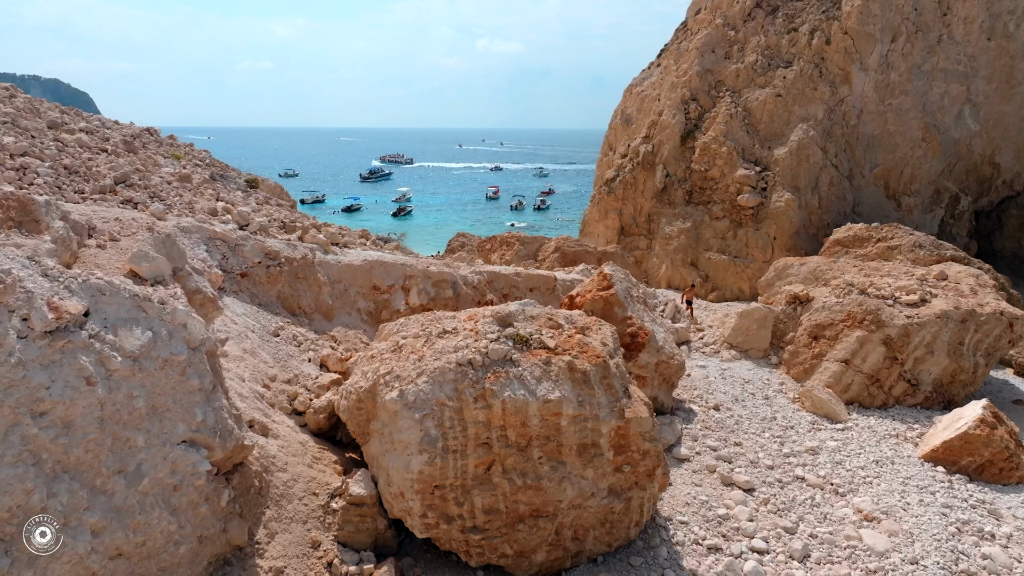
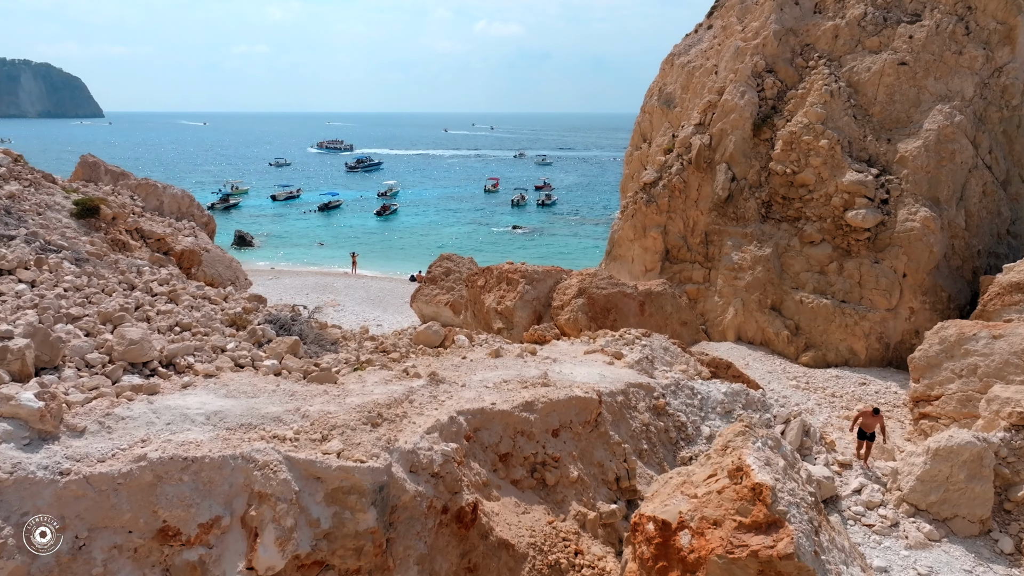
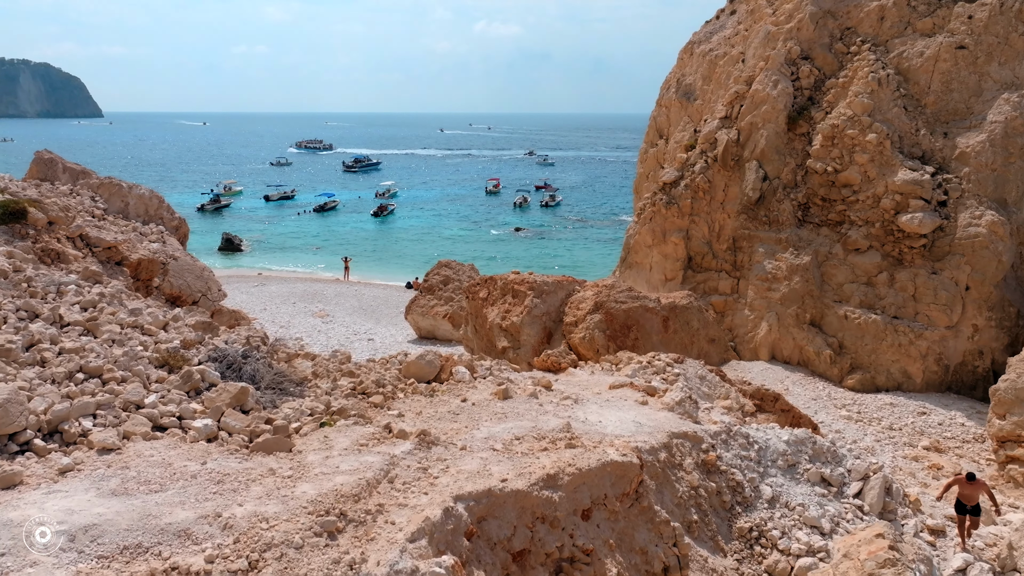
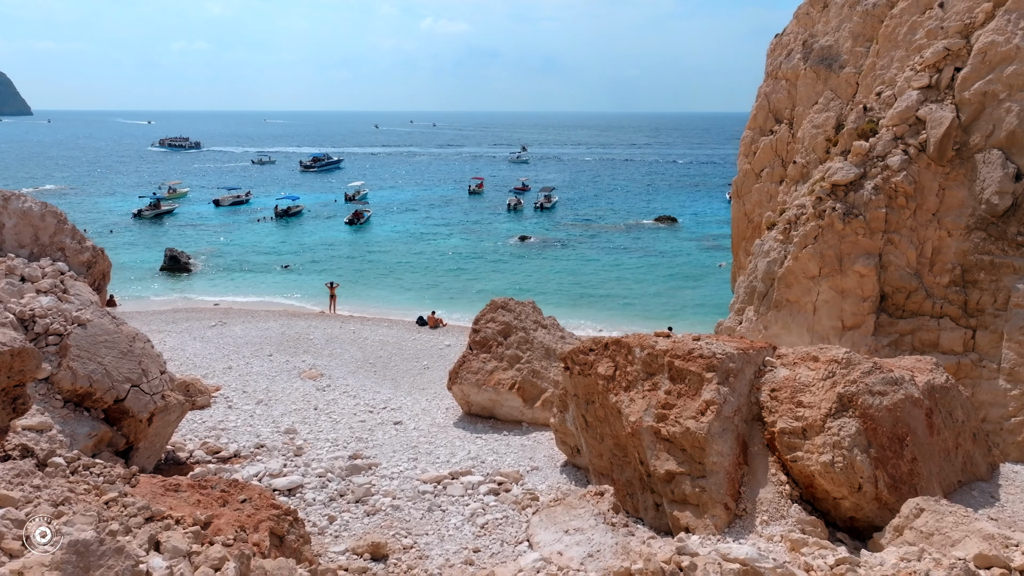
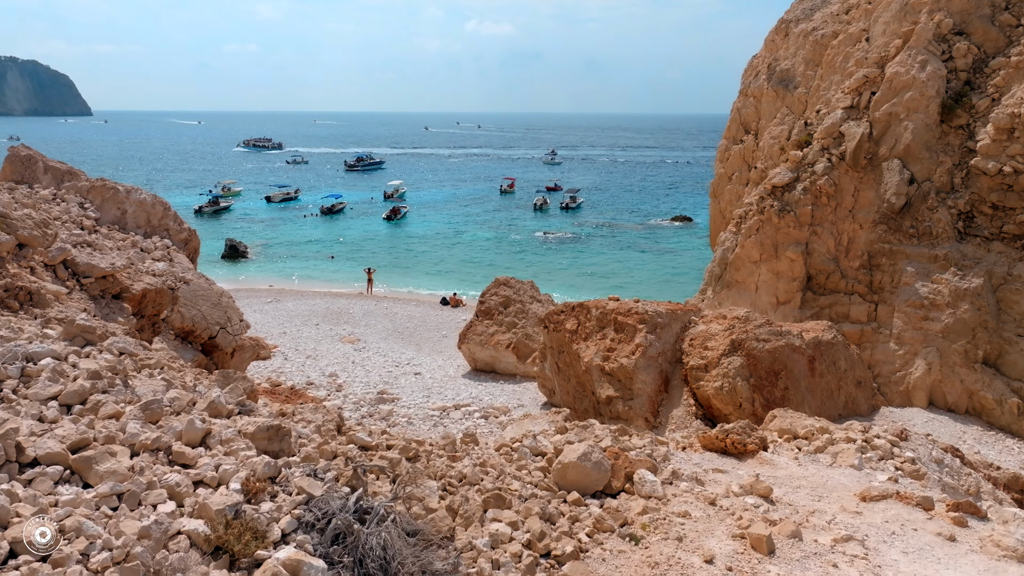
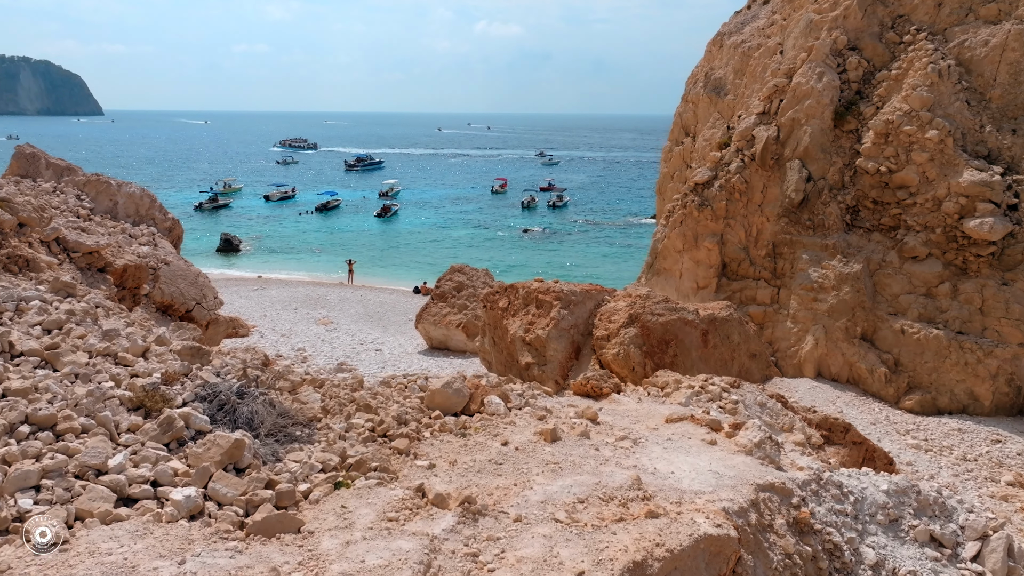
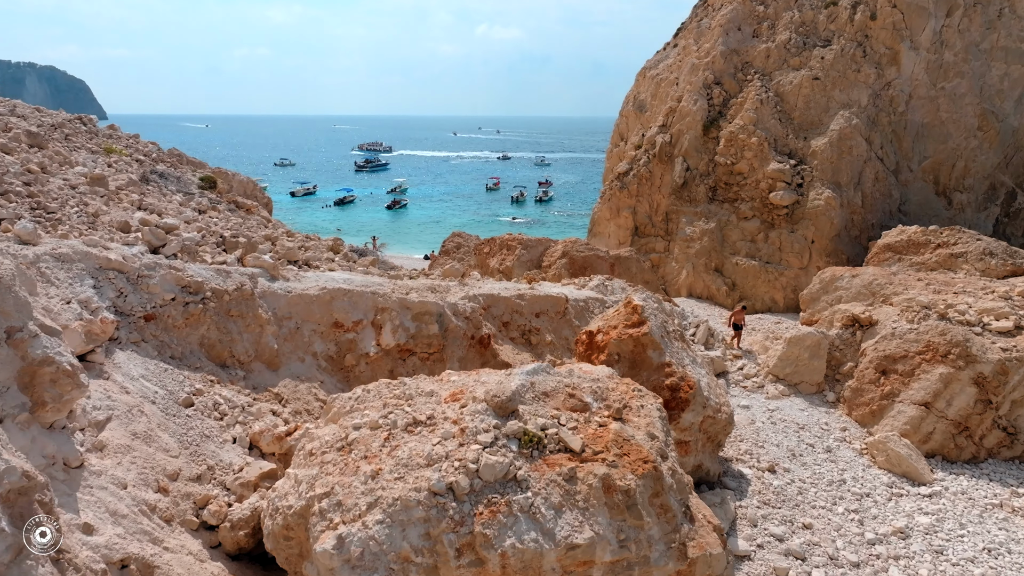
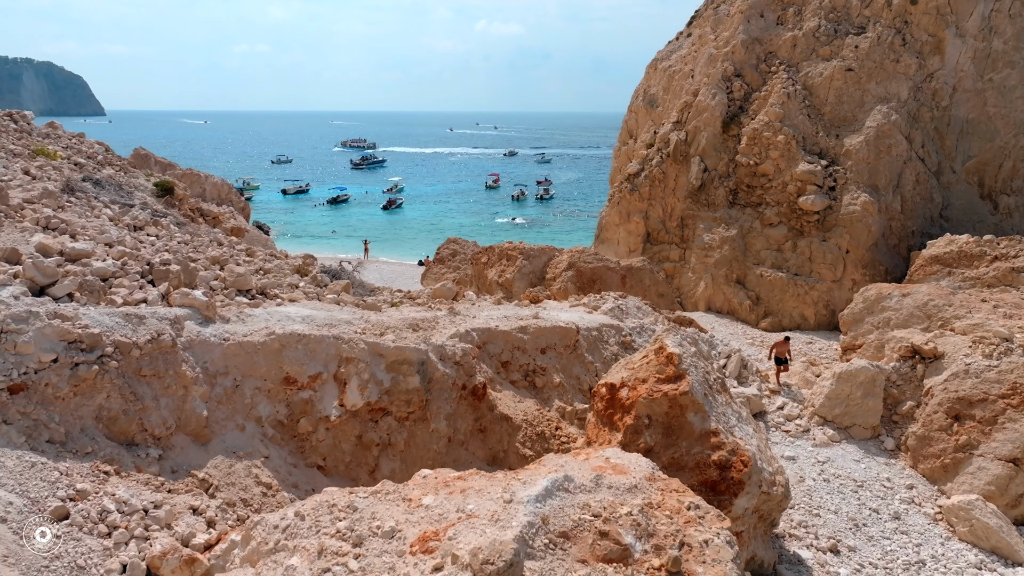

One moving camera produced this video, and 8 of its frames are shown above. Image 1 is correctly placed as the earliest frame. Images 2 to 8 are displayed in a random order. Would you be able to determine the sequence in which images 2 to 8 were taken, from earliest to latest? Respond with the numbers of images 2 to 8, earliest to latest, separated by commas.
7, 8, 2, 3, 6, 5, 4
